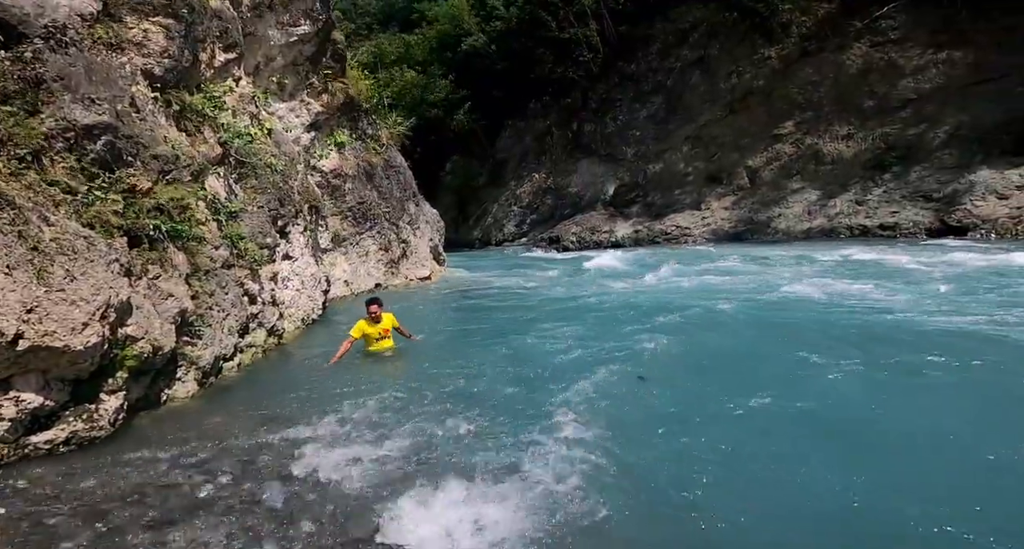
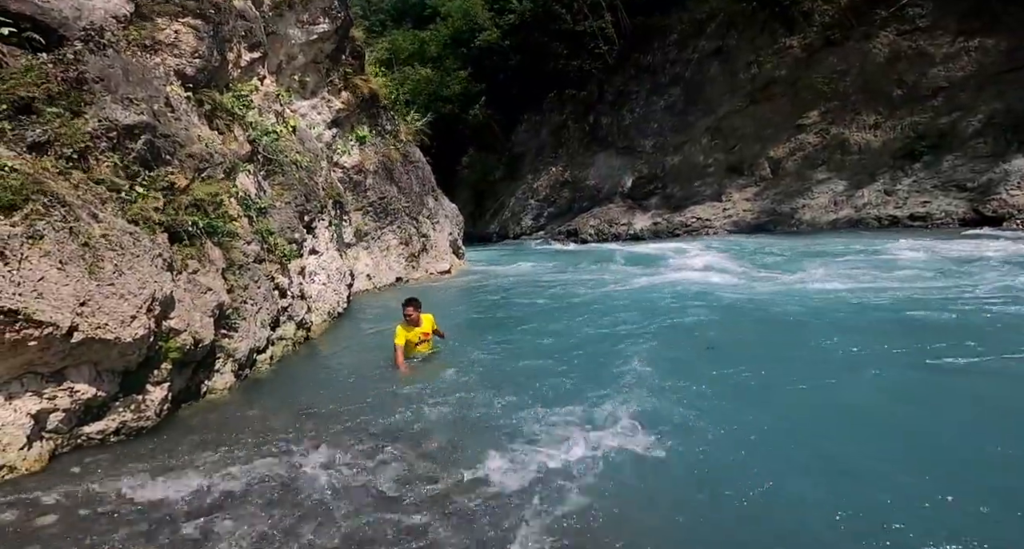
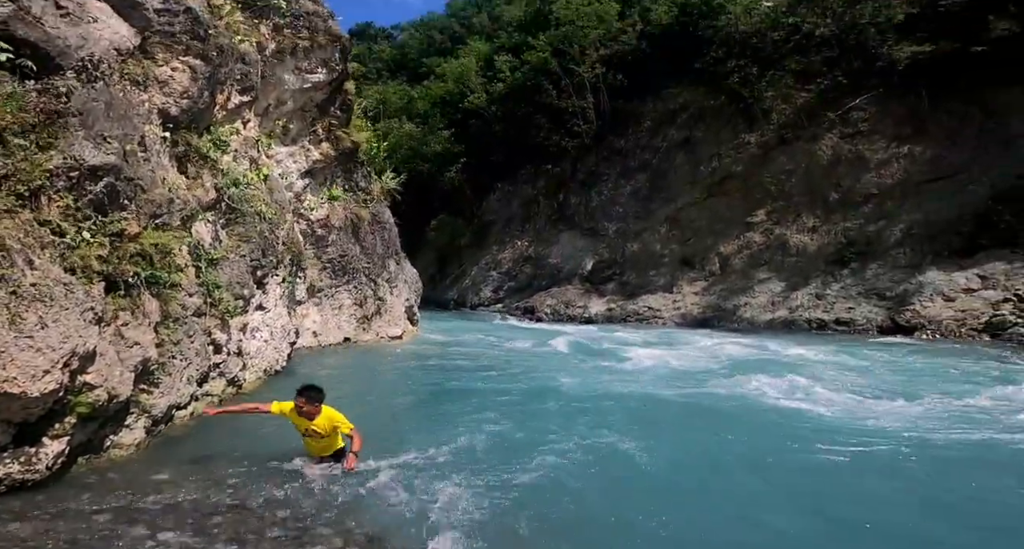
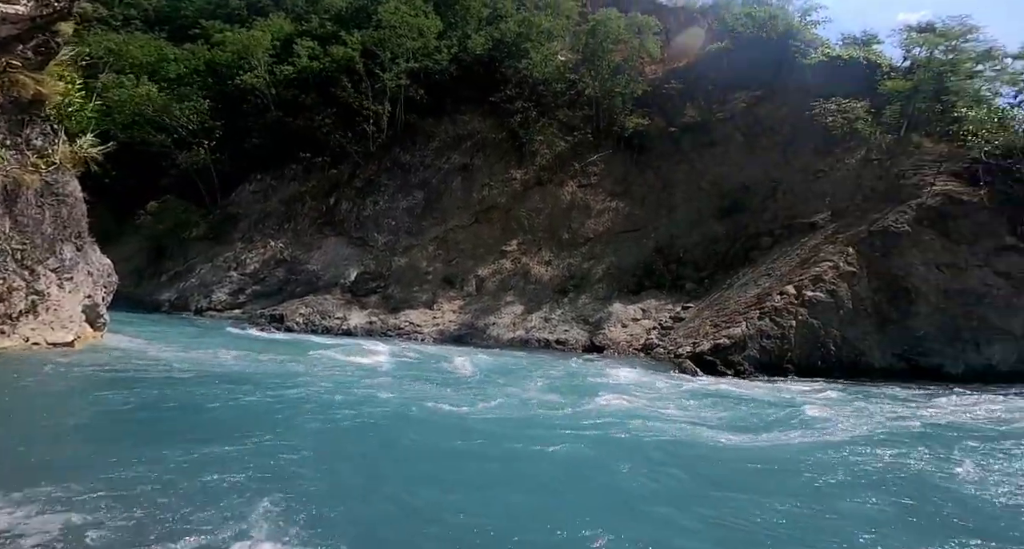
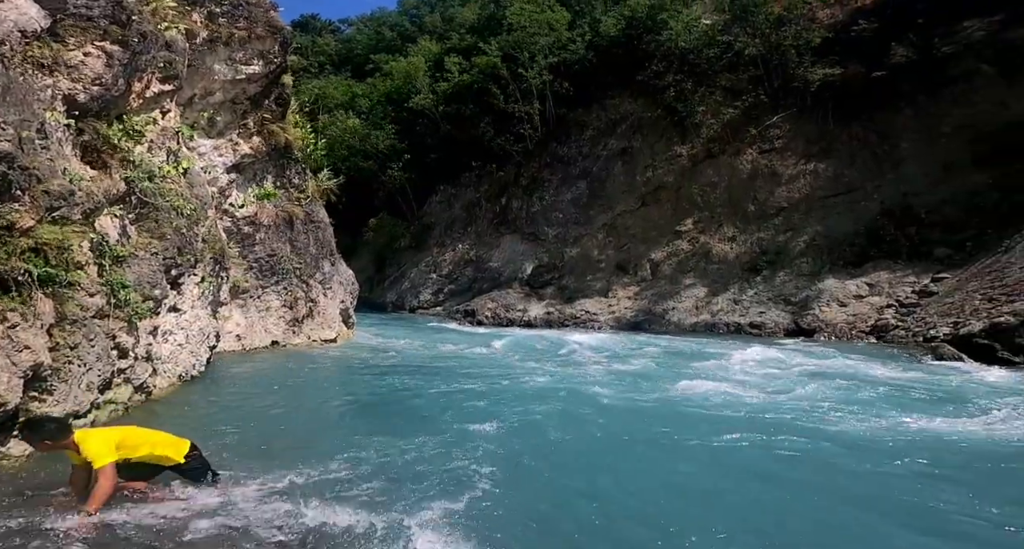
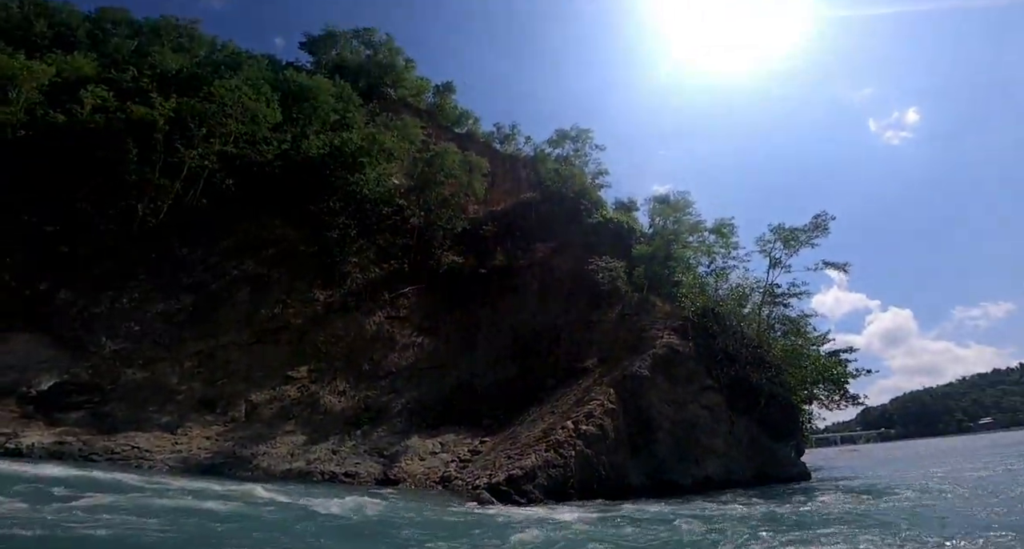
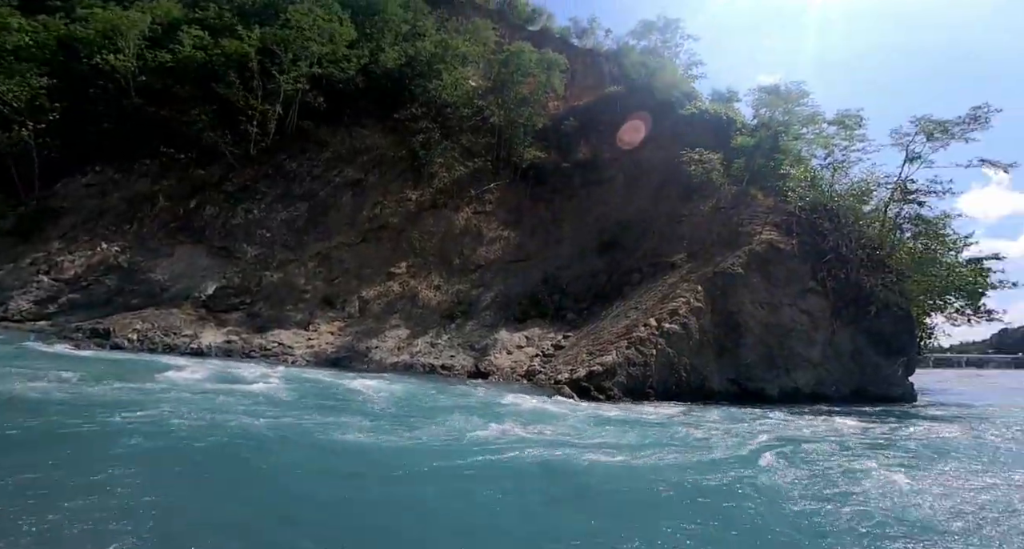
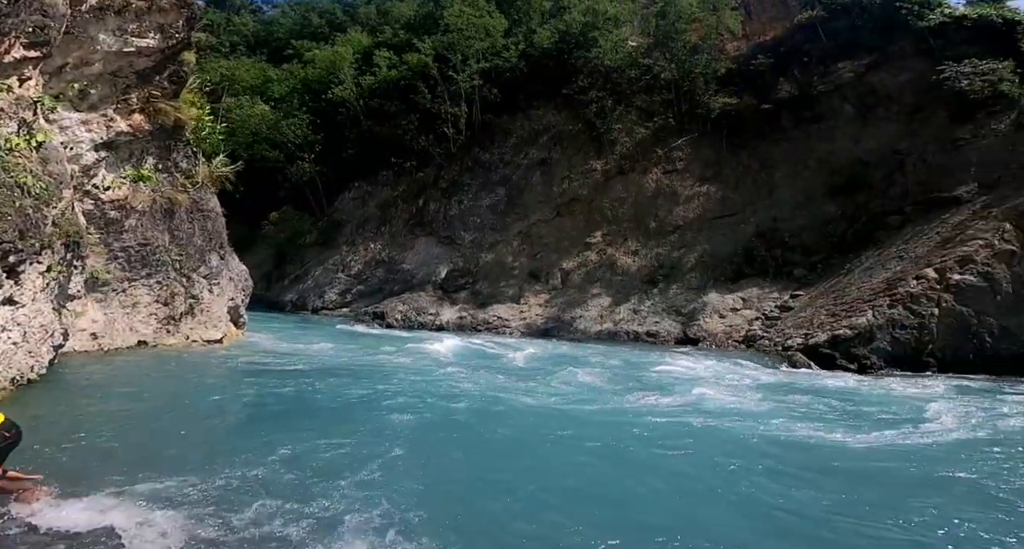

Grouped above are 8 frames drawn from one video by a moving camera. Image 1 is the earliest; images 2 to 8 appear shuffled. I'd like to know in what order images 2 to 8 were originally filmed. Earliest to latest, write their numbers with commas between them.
2, 3, 5, 8, 4, 7, 6
